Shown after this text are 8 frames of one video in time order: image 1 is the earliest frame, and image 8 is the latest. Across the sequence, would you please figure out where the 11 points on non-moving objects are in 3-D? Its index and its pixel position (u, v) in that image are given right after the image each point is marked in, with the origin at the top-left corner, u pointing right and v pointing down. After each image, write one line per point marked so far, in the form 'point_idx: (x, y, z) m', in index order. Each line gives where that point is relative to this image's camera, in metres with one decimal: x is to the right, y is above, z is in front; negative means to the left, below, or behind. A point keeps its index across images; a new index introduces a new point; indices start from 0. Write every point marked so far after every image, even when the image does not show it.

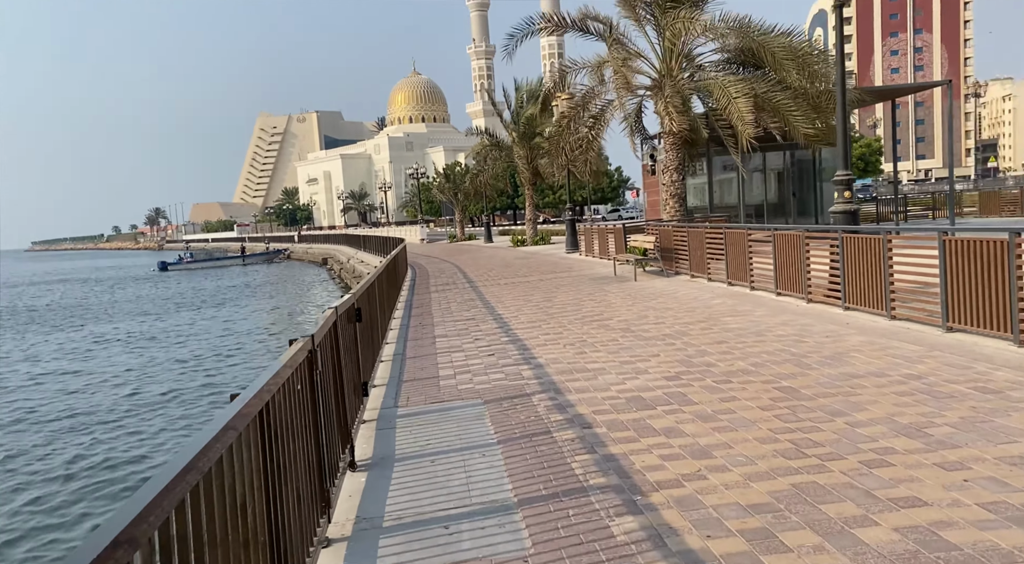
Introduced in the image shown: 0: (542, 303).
0: (+0.5, -0.4, +12.9) m
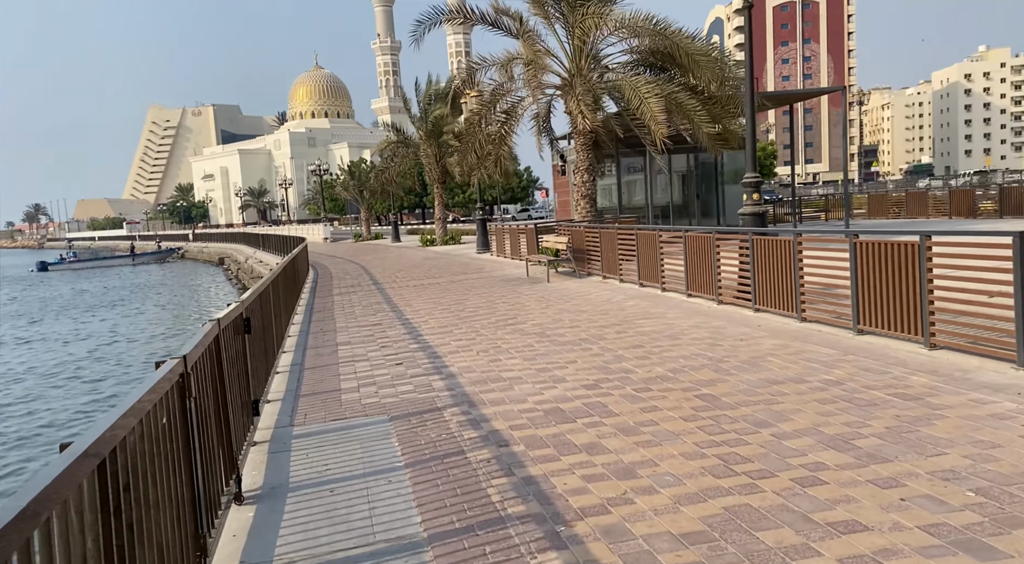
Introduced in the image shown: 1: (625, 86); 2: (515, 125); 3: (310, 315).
0: (-1.0, -0.4, +12.4) m
1: (+2.4, +4.2, +15.4) m
2: (+0.1, +4.3, +19.7) m
3: (-3.8, -0.6, +13.4) m
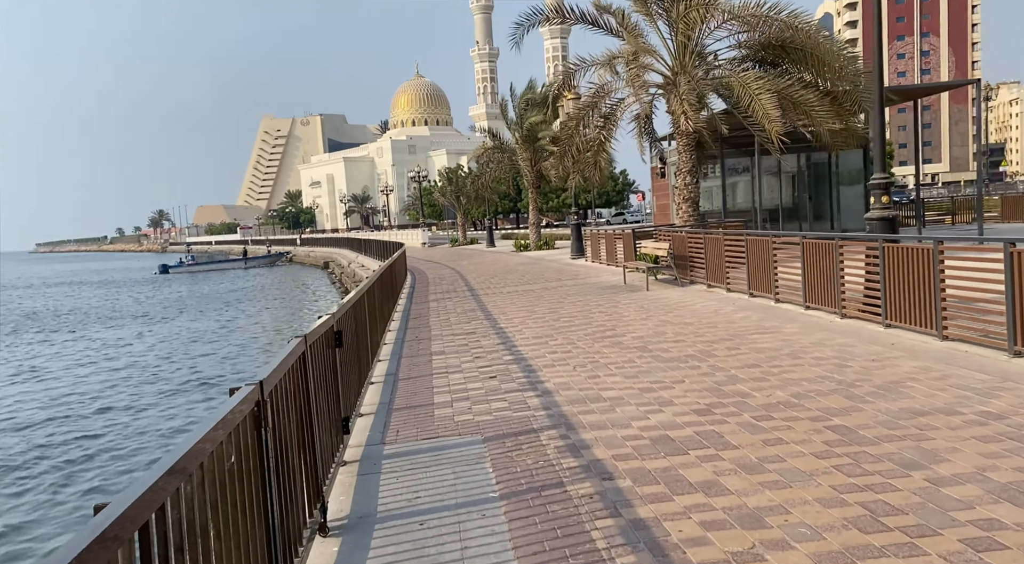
0: (+0.6, -0.5, +12.0) m
1: (+4.5, +4.0, +14.6) m
2: (+2.7, +4.1, +19.1) m
3: (-2.0, -0.7, +13.3) m
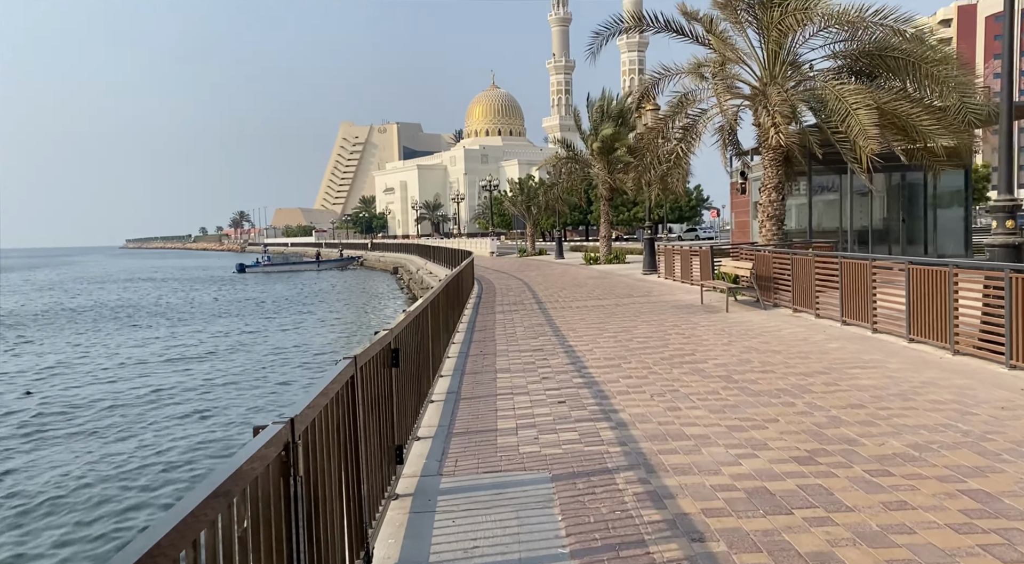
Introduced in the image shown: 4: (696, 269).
0: (+1.7, -0.8, +11.3) m
1: (+6.0, +3.6, +13.6) m
2: (+4.7, +3.6, +18.3) m
3: (-0.7, -0.9, +12.9) m
4: (+4.9, +0.3, +19.0) m
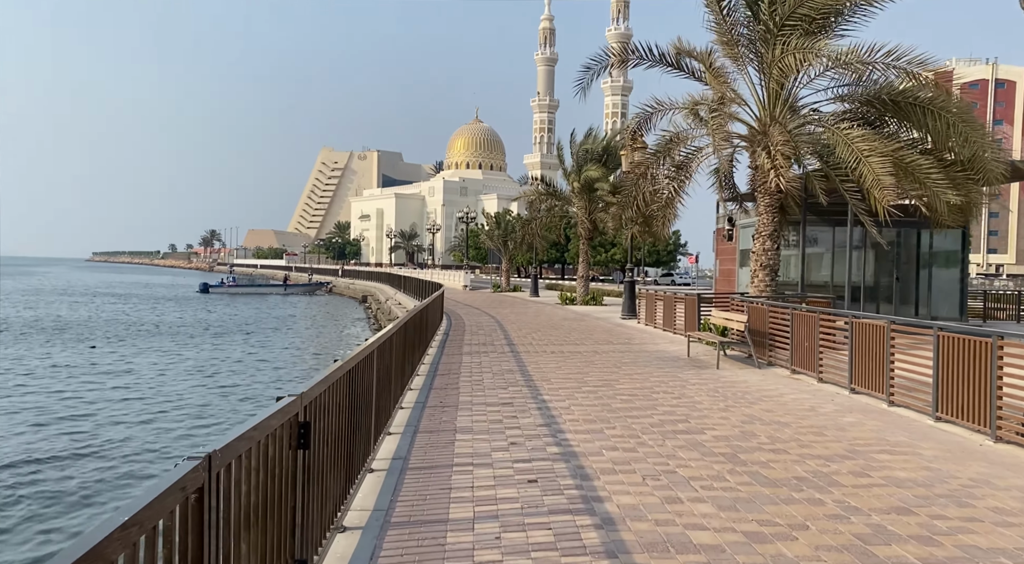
0: (+1.2, -1.5, +10.0) m
1: (+5.7, +2.5, +12.7) m
2: (+4.2, +2.5, +17.3) m
3: (-1.3, -1.5, +11.5) m
4: (+4.2, -0.9, +17.8) m
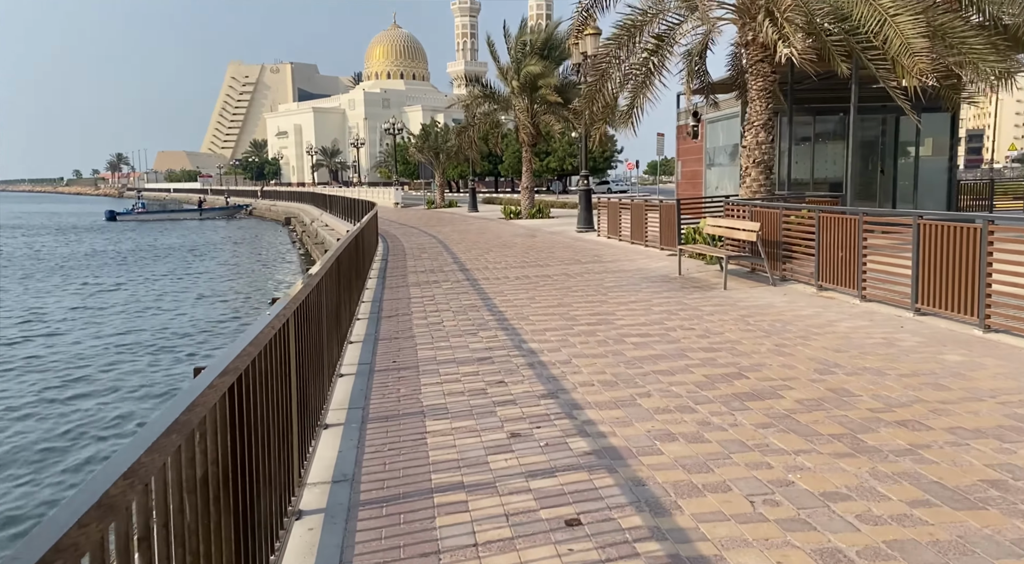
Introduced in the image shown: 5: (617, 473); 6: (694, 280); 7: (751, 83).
0: (+0.9, -0.5, +7.8) m
1: (+4.9, +4.0, +10.3) m
2: (+3.0, +4.4, +14.7) m
3: (-1.7, -0.5, +9.0) m
4: (+3.1, +1.2, +15.7) m
5: (+0.6, -1.0, +4.0) m
6: (+2.7, +0.1, +10.8) m
7: (+4.2, +3.5, +12.6) m
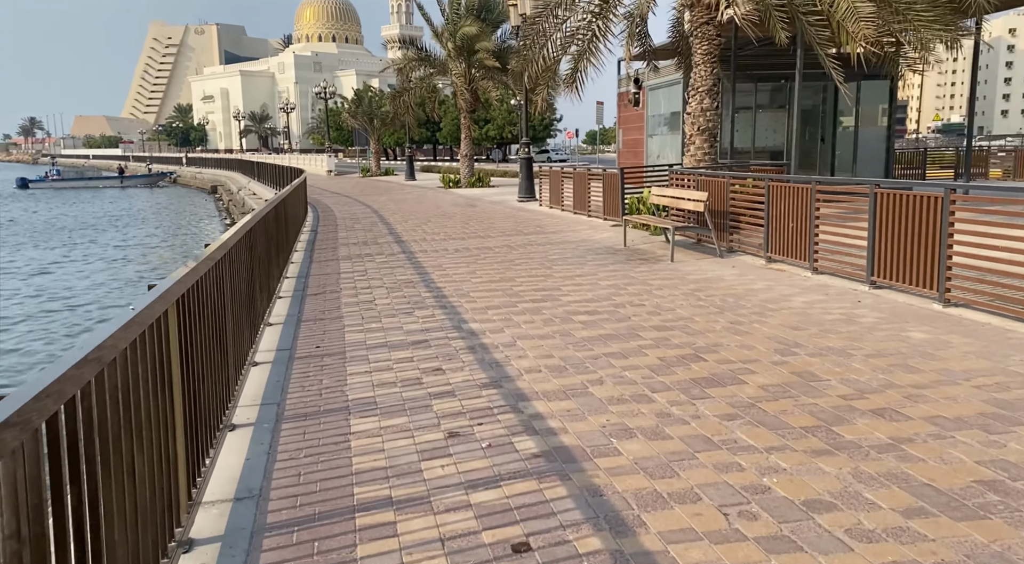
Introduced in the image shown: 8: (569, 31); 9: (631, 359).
0: (+0.3, -0.2, +7.2) m
1: (+4.0, +4.4, +9.9) m
2: (+1.7, +5.0, +14.1) m
3: (-2.4, -0.2, +8.2) m
4: (+1.8, +1.8, +15.2) m
5: (+0.3, -0.9, +3.5) m
6: (+1.8, +0.5, +10.4) m
7: (+3.1, +4.0, +12.1) m
8: (+1.1, +4.8, +14.1) m
9: (+0.9, -0.5, +5.3) m
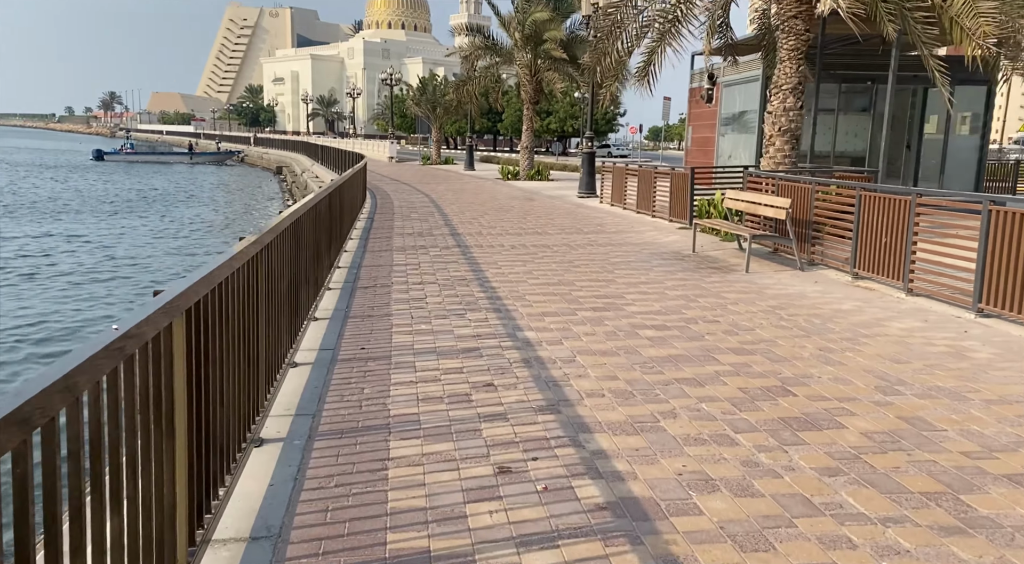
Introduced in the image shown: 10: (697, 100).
0: (+0.9, -0.3, +6.6) m
1: (+5.0, +4.2, +8.9) m
2: (+3.1, +4.9, +13.3) m
3: (-1.8, -0.1, +7.8) m
4: (+3.0, +1.7, +14.5) m
5: (+0.5, -1.0, +2.9) m
6: (+2.6, +0.4, +9.7) m
7: (+4.2, +3.8, +11.3) m
8: (+2.4, +4.8, +13.4) m
9: (+1.3, -0.7, +4.7) m
10: (+5.0, +5.0, +19.9) m
